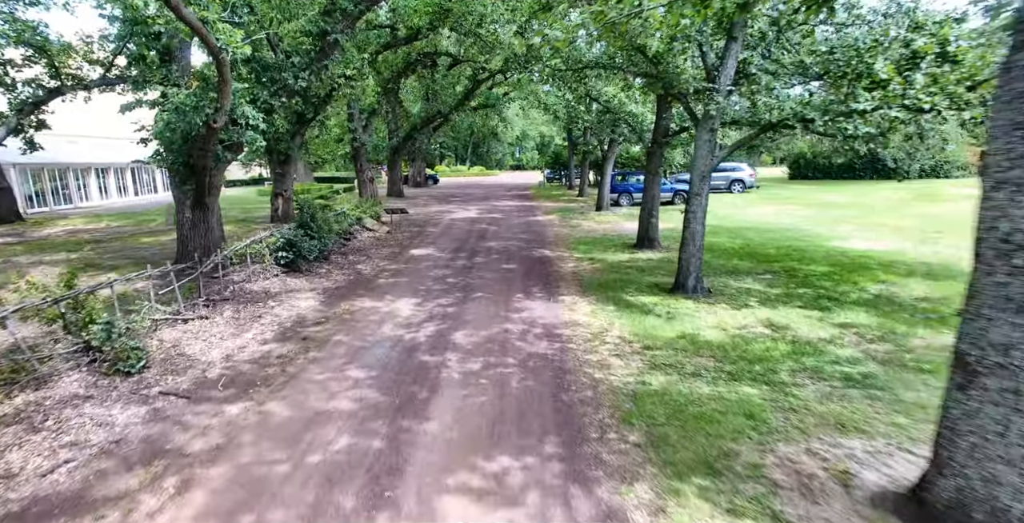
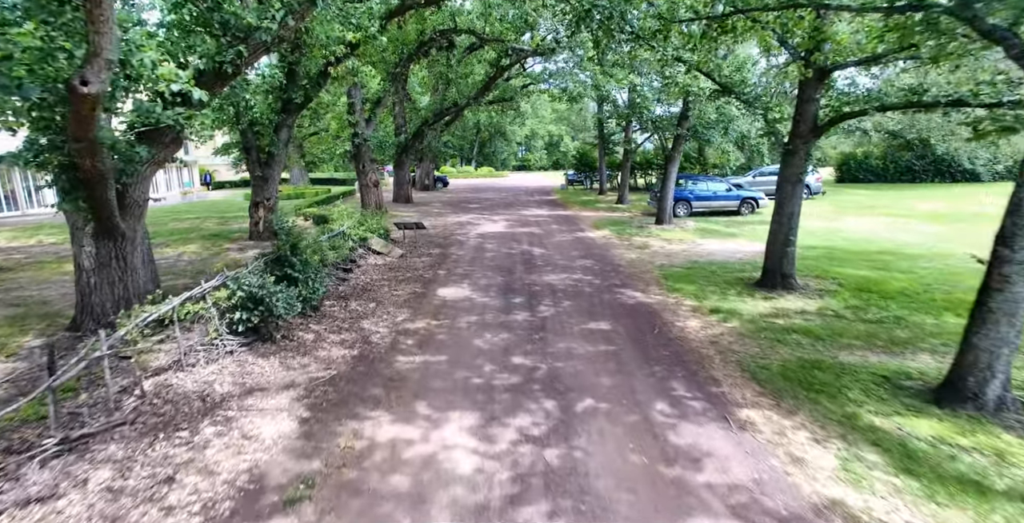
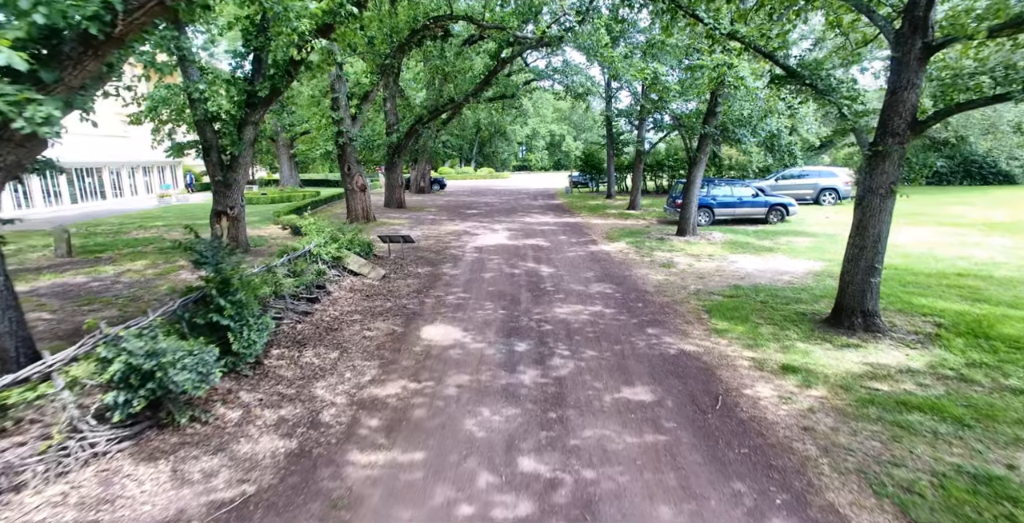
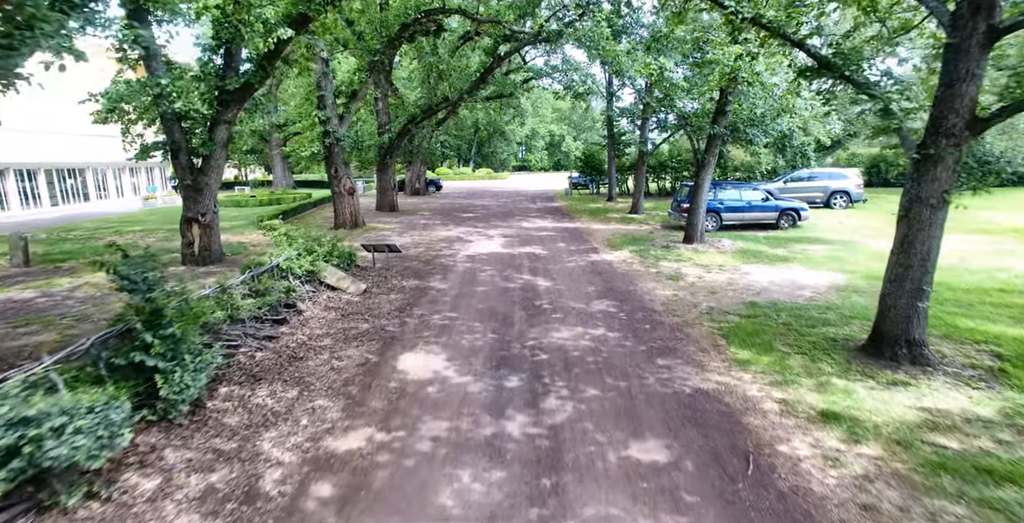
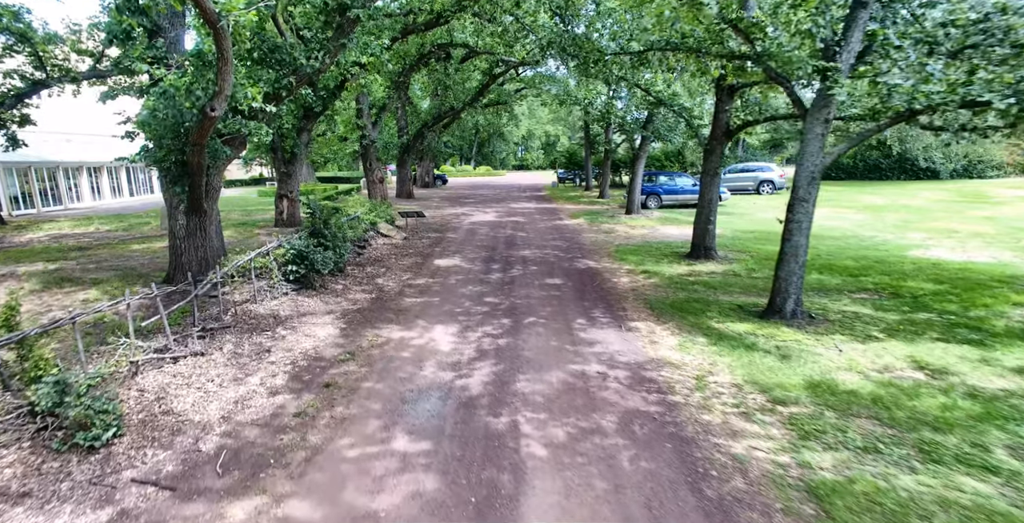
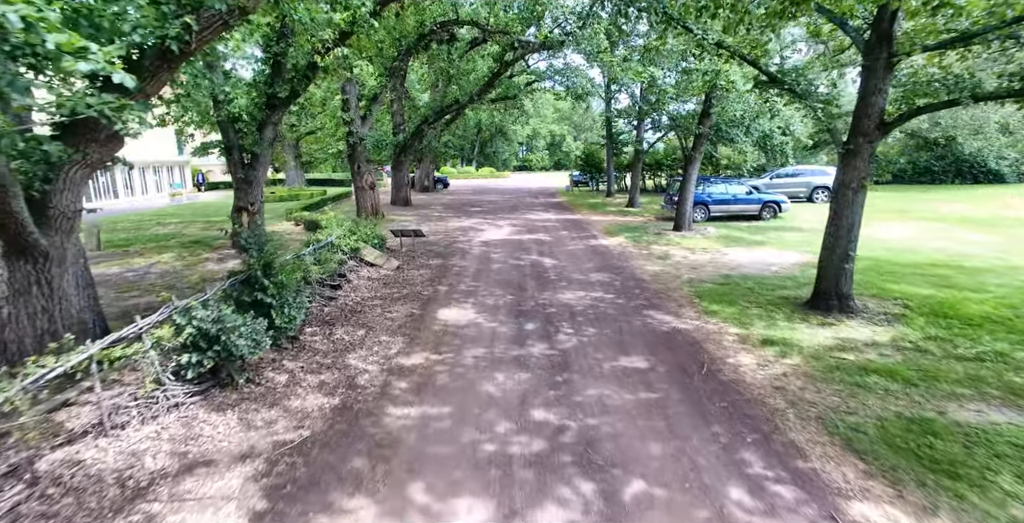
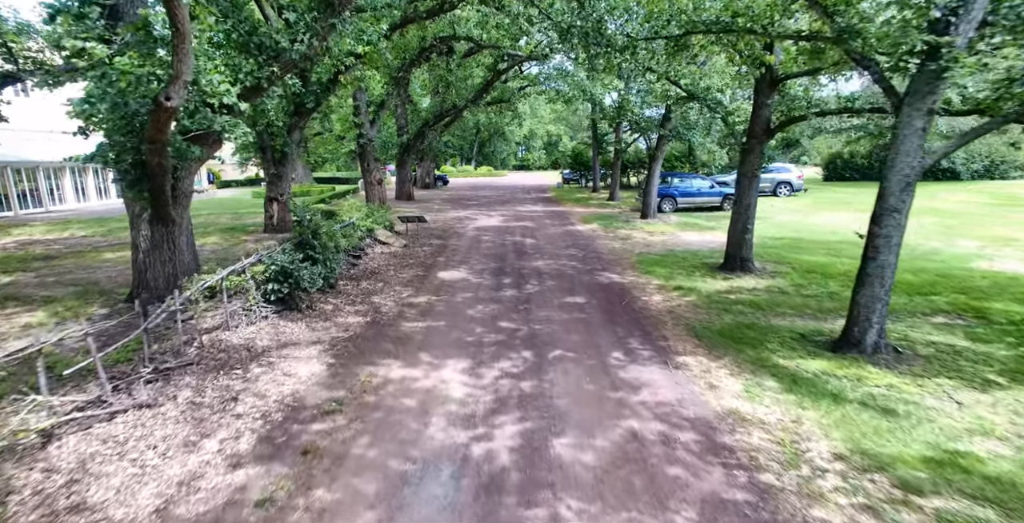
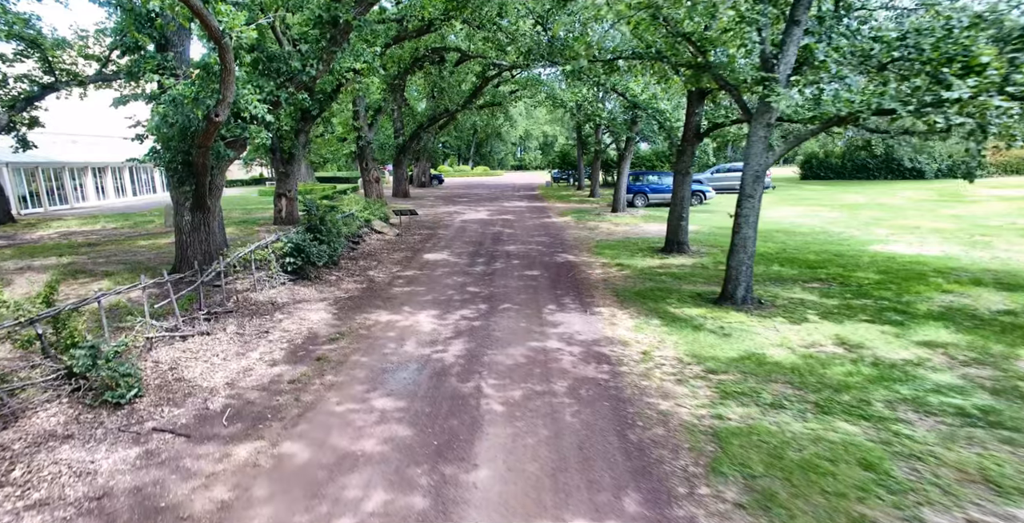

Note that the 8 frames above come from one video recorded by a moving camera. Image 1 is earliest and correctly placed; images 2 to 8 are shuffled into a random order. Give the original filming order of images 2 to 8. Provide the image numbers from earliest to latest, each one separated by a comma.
8, 5, 7, 2, 6, 3, 4
